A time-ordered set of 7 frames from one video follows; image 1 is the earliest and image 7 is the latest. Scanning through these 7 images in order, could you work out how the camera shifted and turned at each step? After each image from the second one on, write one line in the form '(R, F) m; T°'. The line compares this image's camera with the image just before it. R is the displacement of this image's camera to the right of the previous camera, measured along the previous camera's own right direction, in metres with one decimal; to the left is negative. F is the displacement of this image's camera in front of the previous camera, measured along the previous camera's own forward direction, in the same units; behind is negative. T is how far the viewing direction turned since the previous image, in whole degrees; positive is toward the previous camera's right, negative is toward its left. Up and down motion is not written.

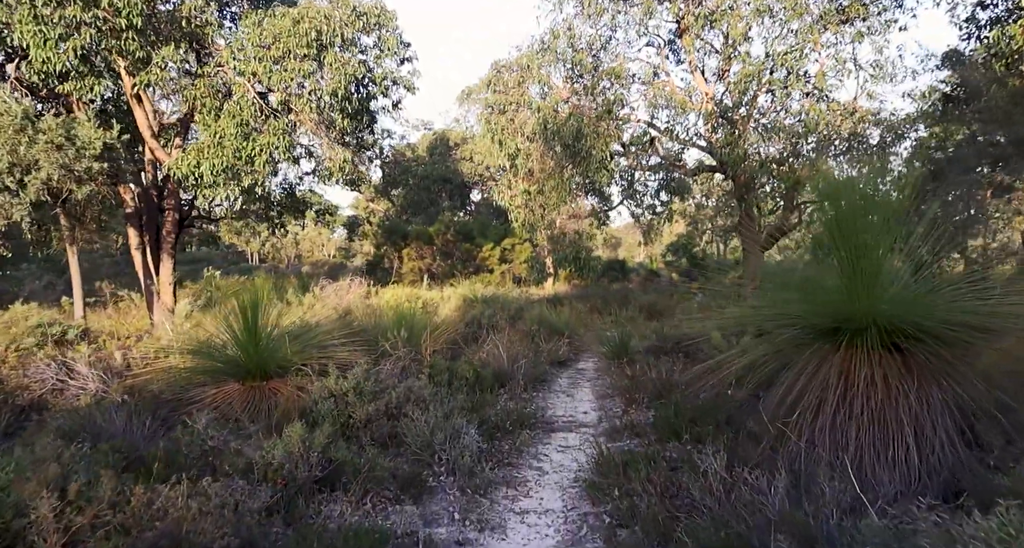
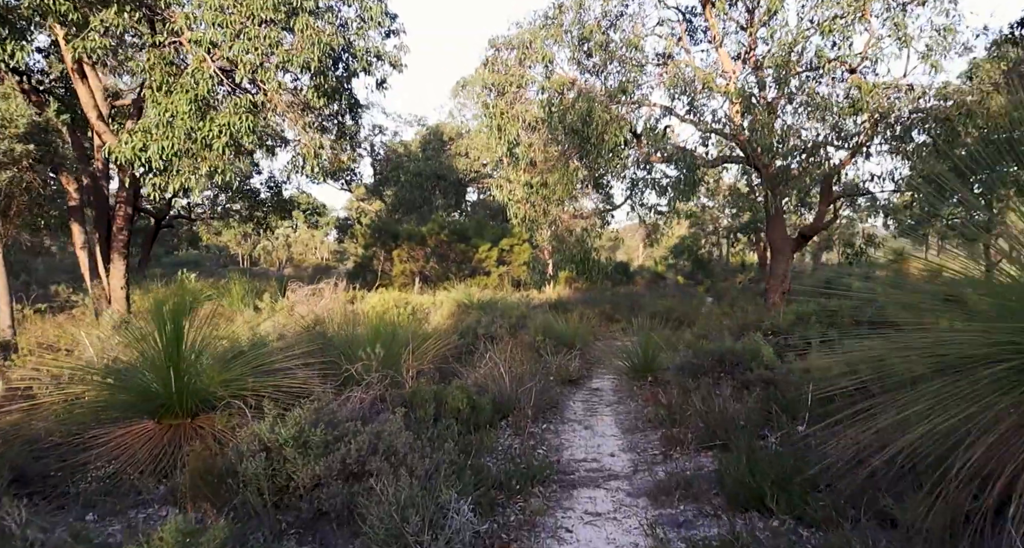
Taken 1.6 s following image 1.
(-0.1, +1.2) m; 0°
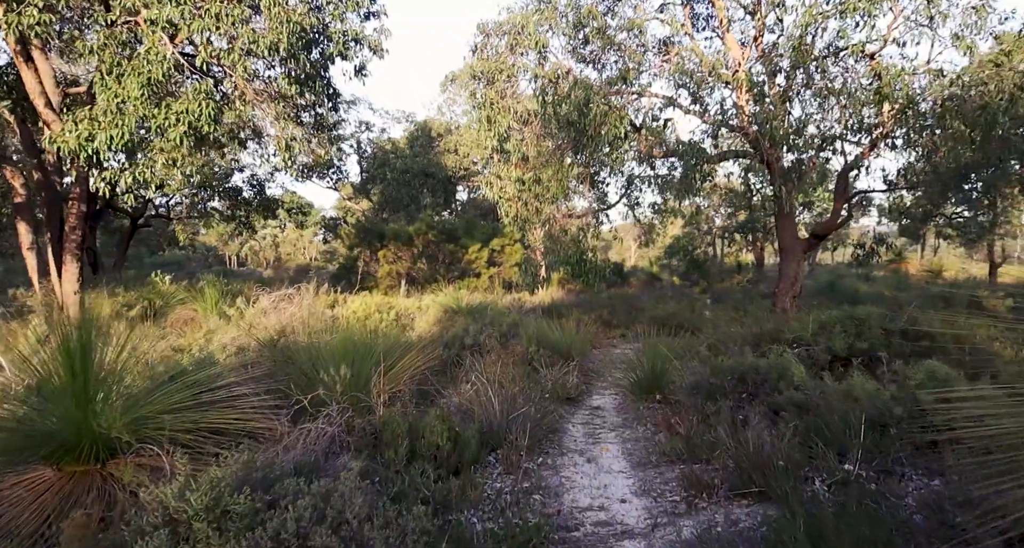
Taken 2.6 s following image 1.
(0.0, +0.7) m; +1°
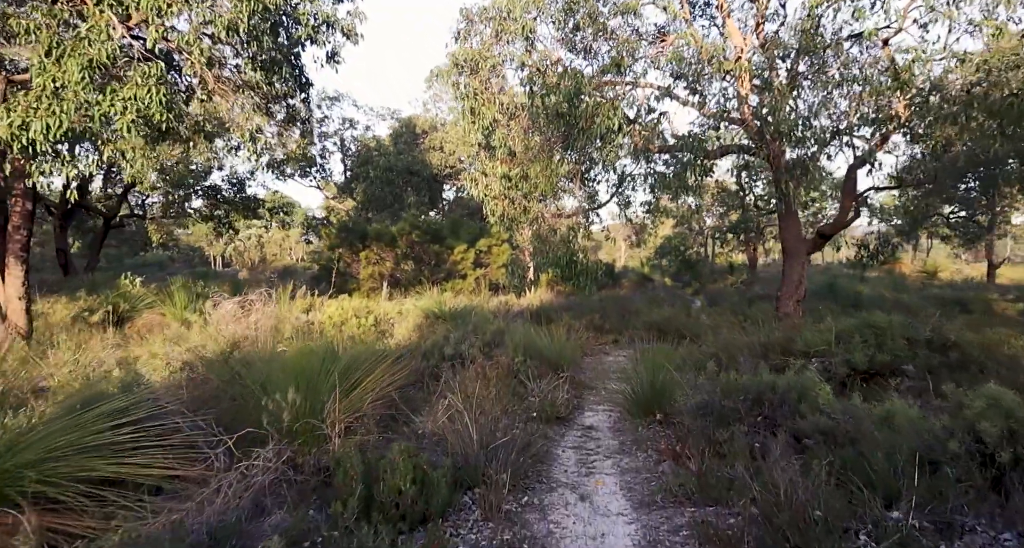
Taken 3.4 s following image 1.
(+0.1, +0.6) m; +1°
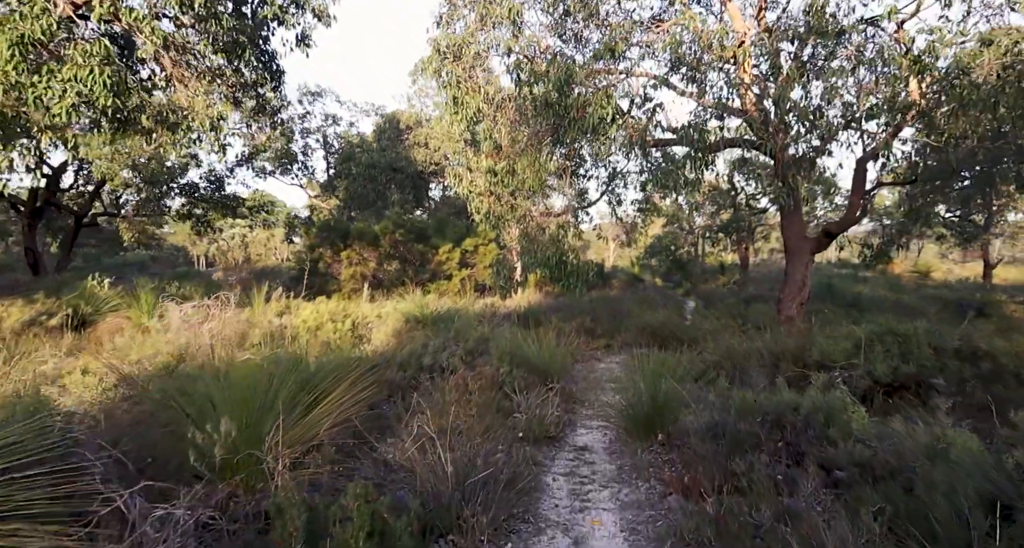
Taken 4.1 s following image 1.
(0.0, +0.5) m; +1°
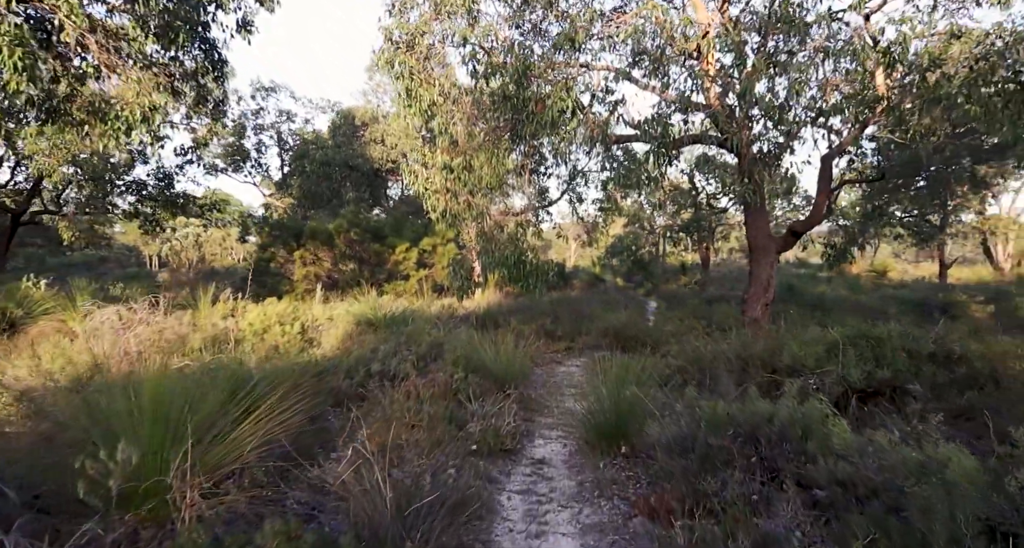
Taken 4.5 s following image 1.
(+0.1, +0.3) m; +3°
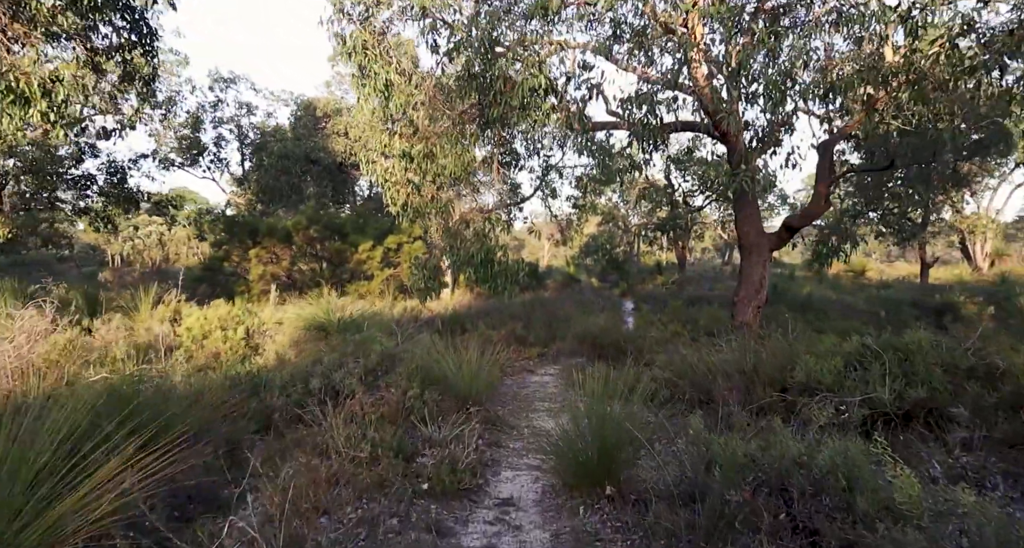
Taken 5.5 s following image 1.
(+0.1, +0.7) m; +2°
